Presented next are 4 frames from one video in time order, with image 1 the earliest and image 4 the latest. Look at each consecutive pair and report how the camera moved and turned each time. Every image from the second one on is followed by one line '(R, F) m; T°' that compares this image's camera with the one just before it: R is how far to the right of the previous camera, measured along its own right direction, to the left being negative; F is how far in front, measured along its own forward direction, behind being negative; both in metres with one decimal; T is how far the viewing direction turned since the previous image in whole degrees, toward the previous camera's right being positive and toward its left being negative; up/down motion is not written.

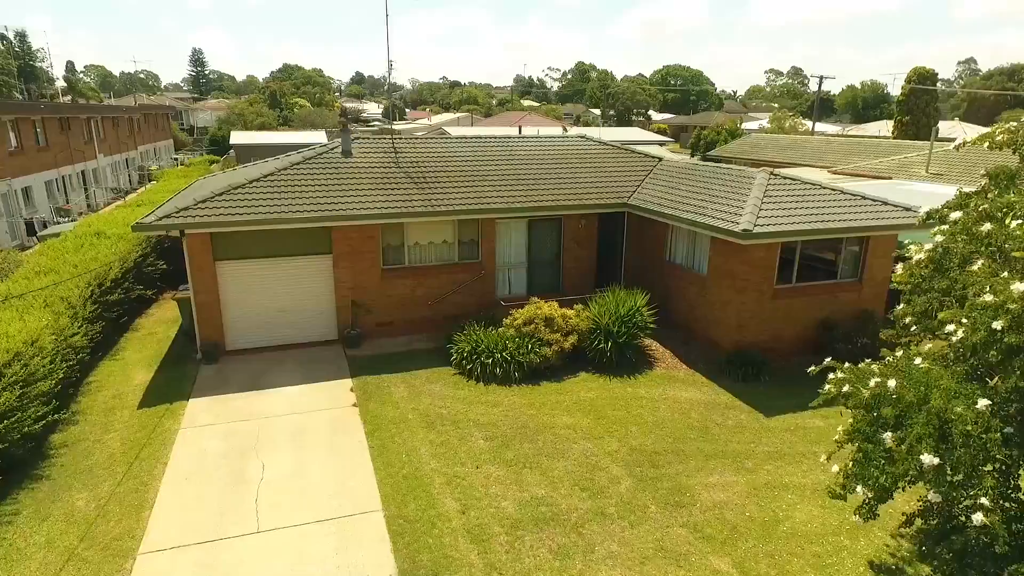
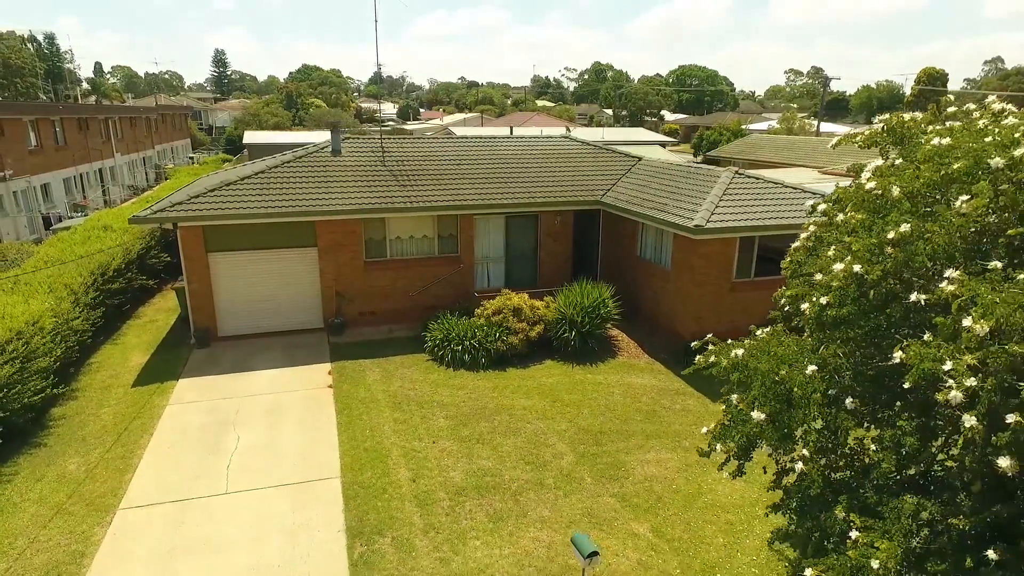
(+0.9, -0.6) m; -2°
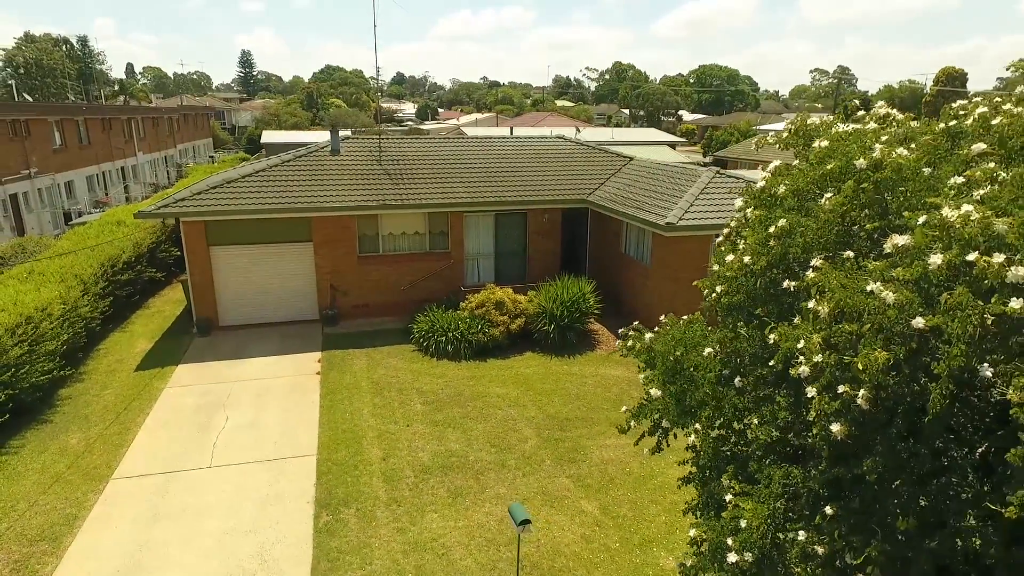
(+0.8, -0.5) m; -2°
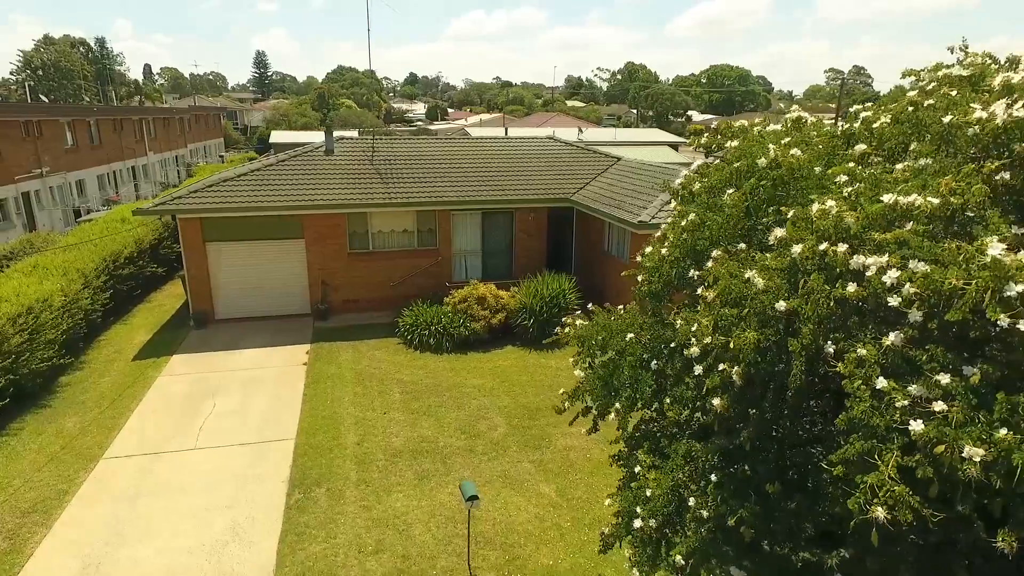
(+0.6, -0.4) m; -1°
